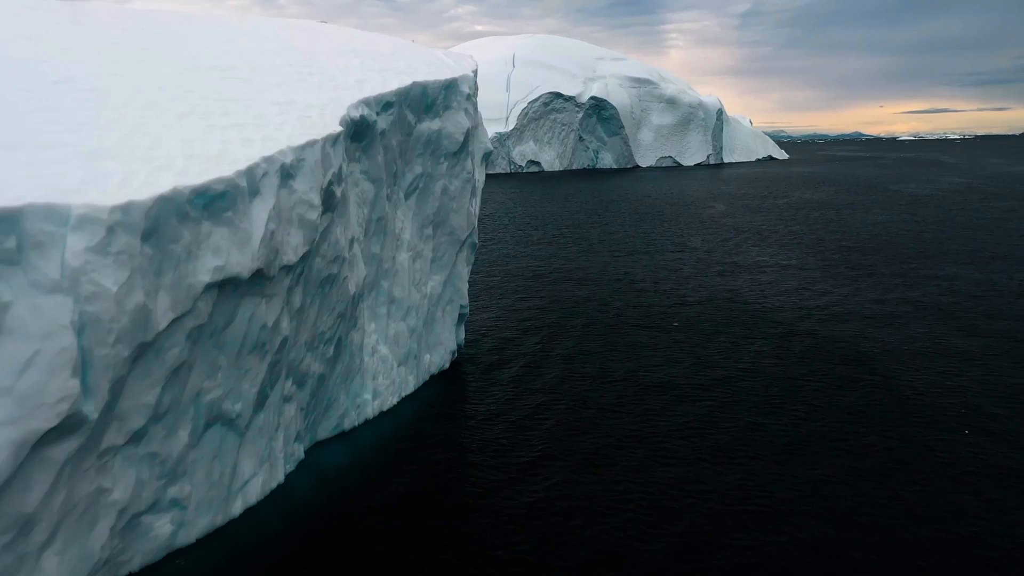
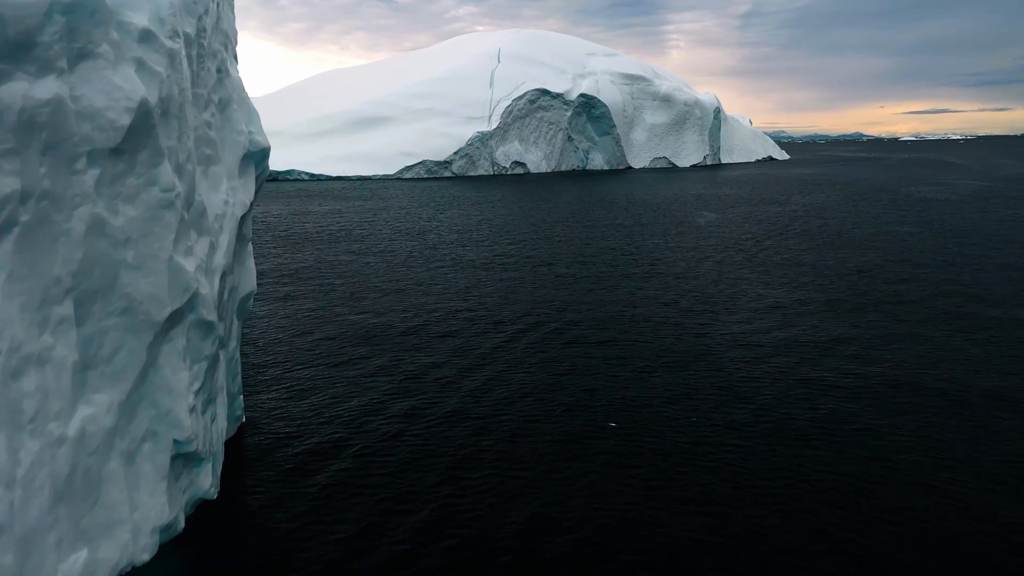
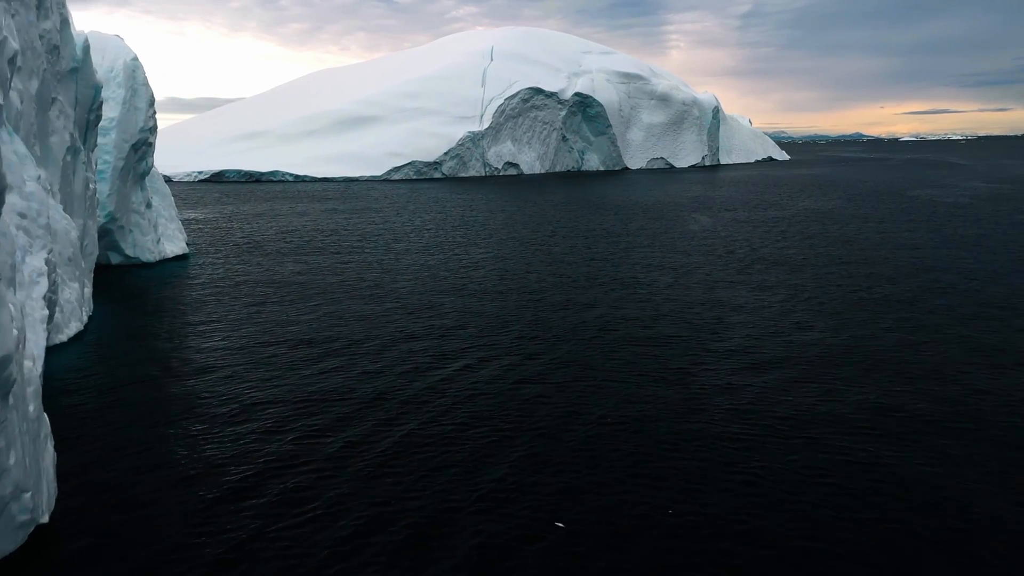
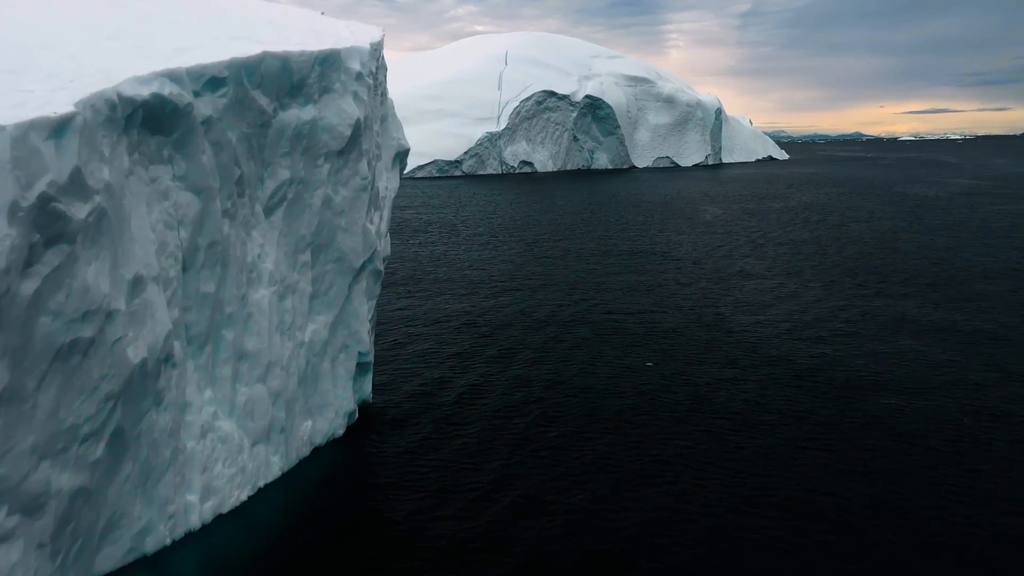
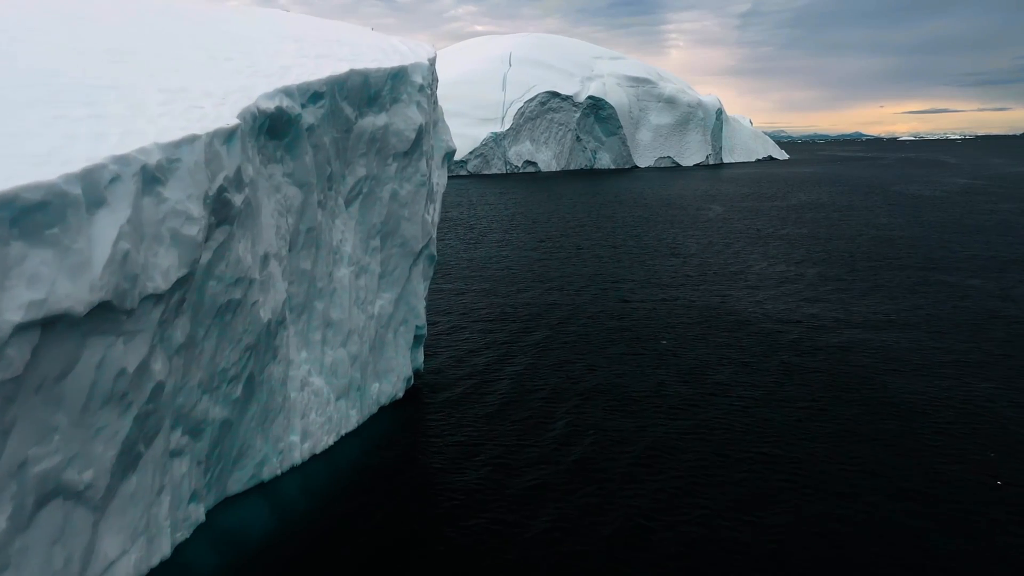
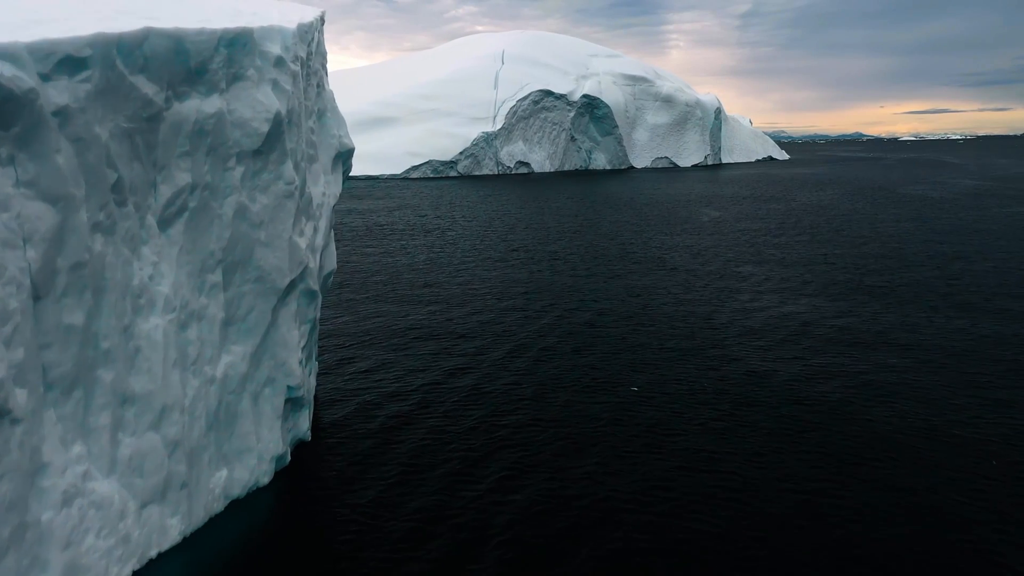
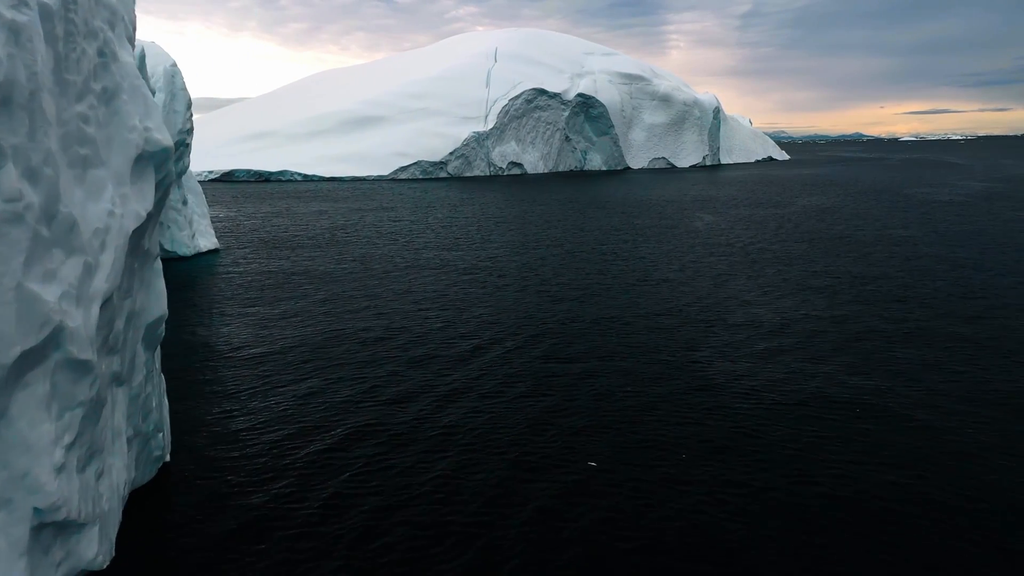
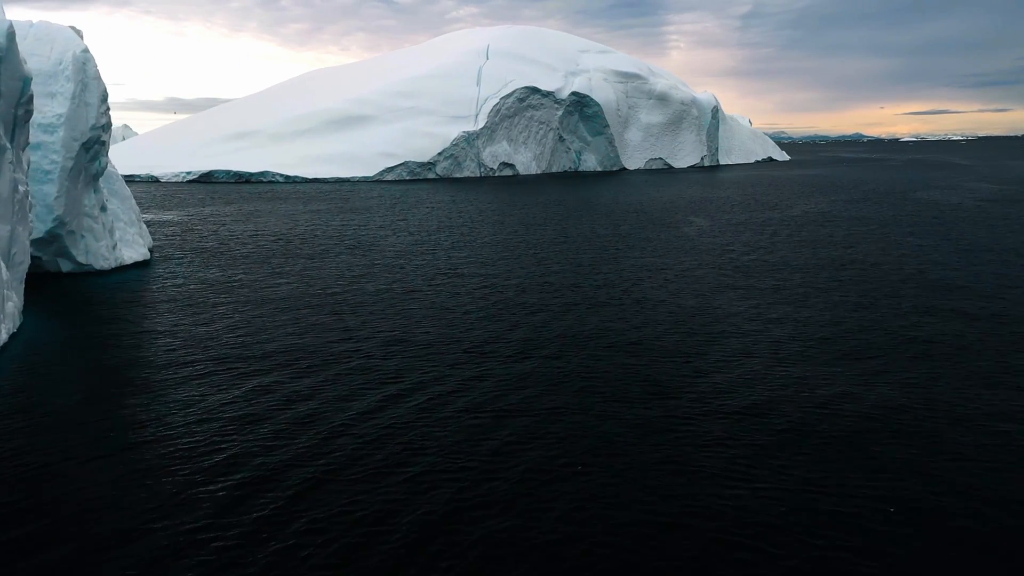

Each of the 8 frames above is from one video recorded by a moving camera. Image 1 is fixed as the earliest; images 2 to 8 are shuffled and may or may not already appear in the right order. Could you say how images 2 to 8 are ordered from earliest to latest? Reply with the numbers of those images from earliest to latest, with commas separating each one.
5, 4, 6, 2, 7, 3, 8
